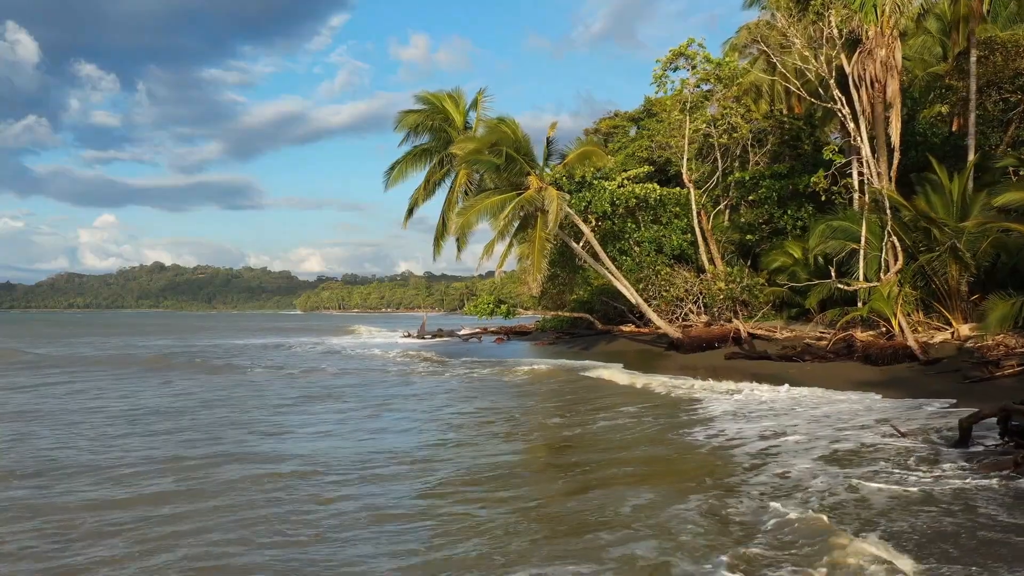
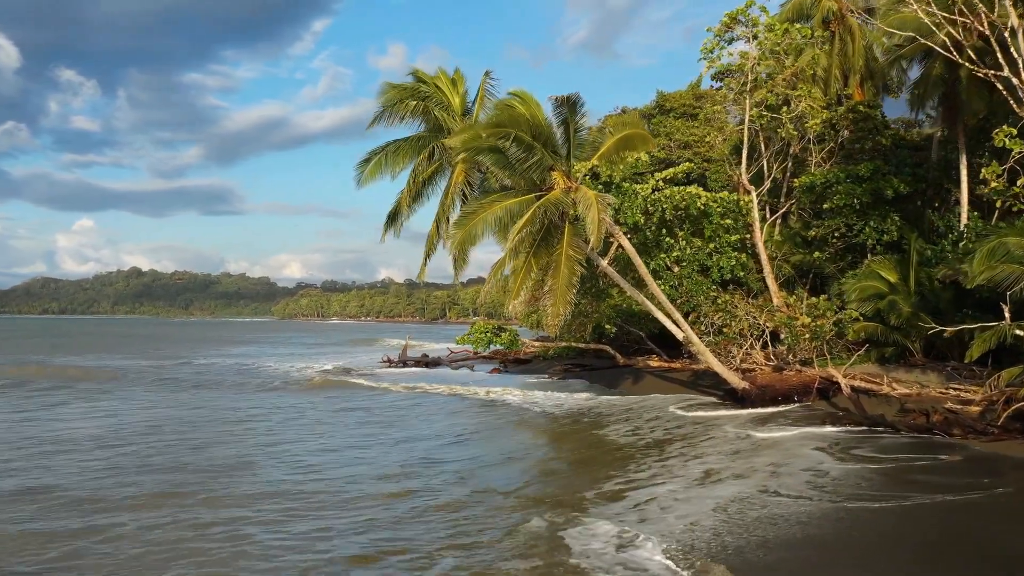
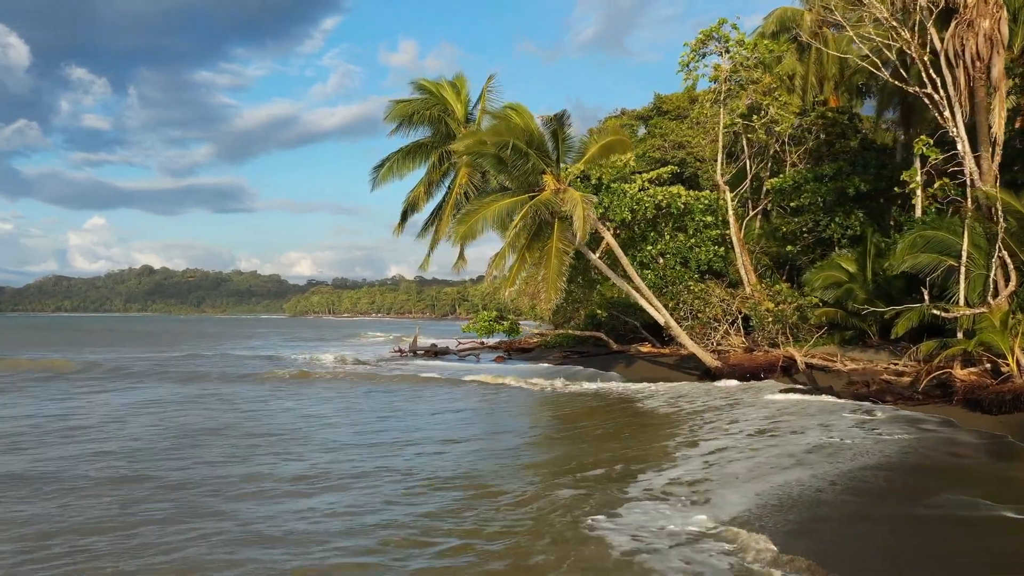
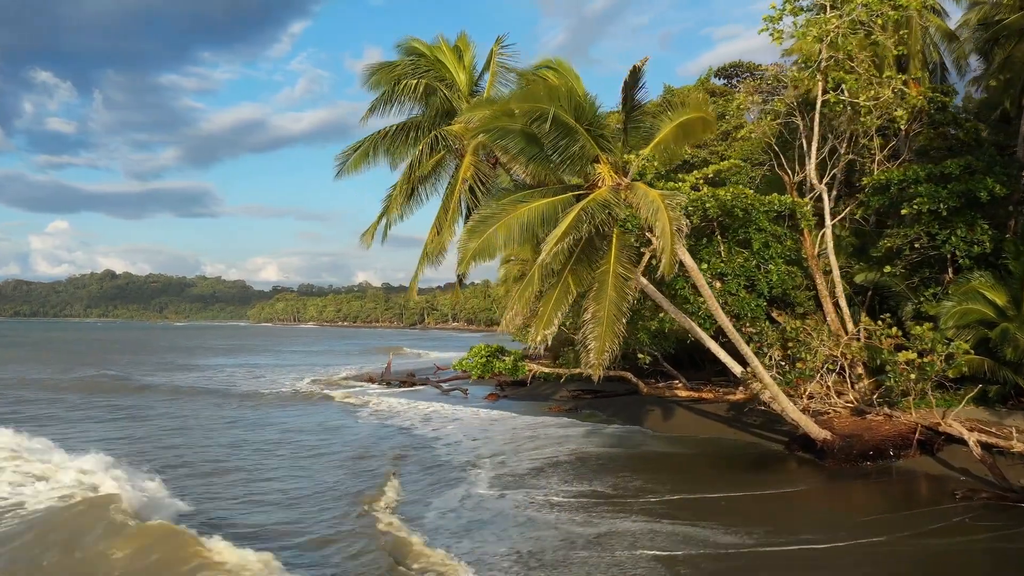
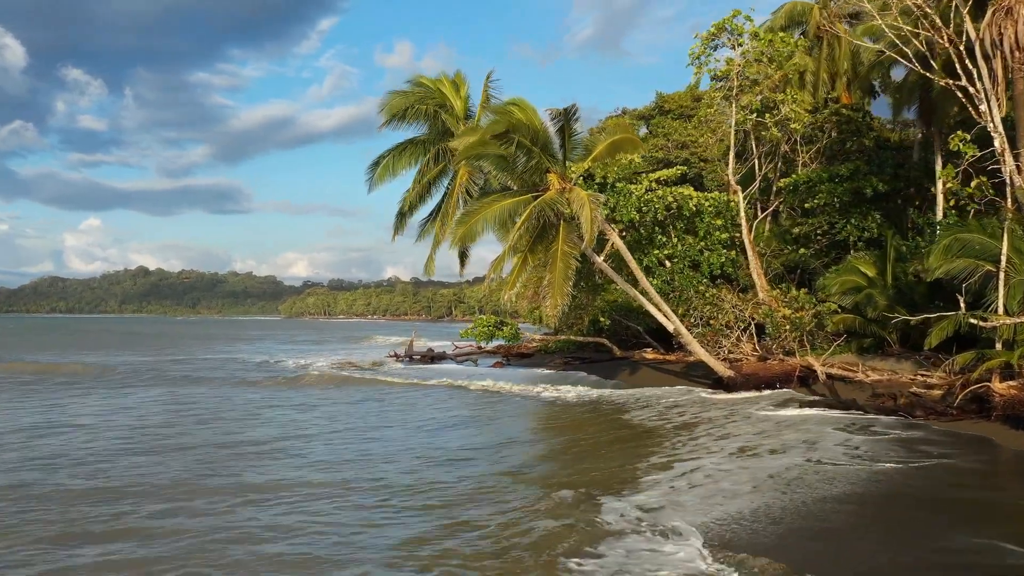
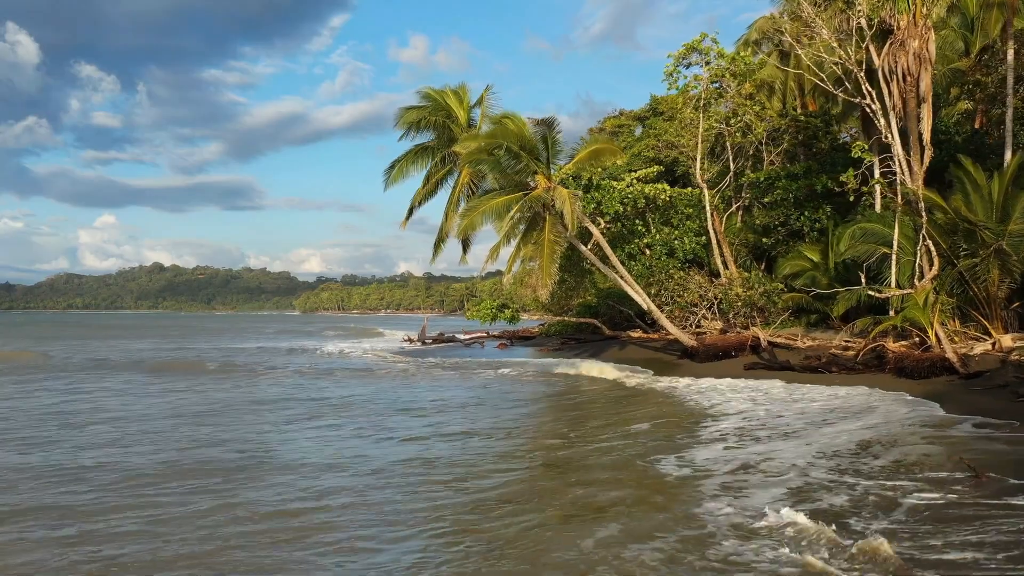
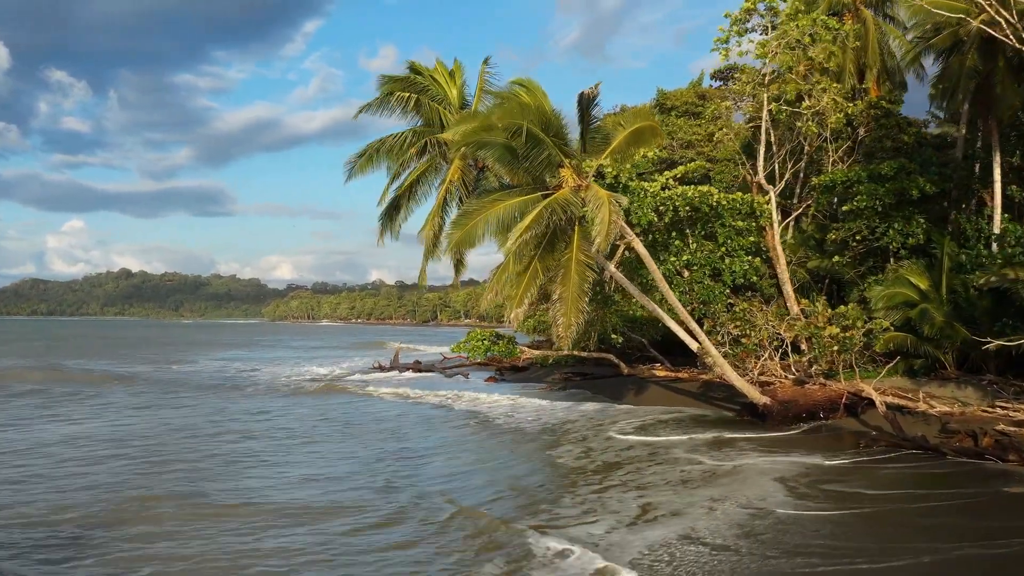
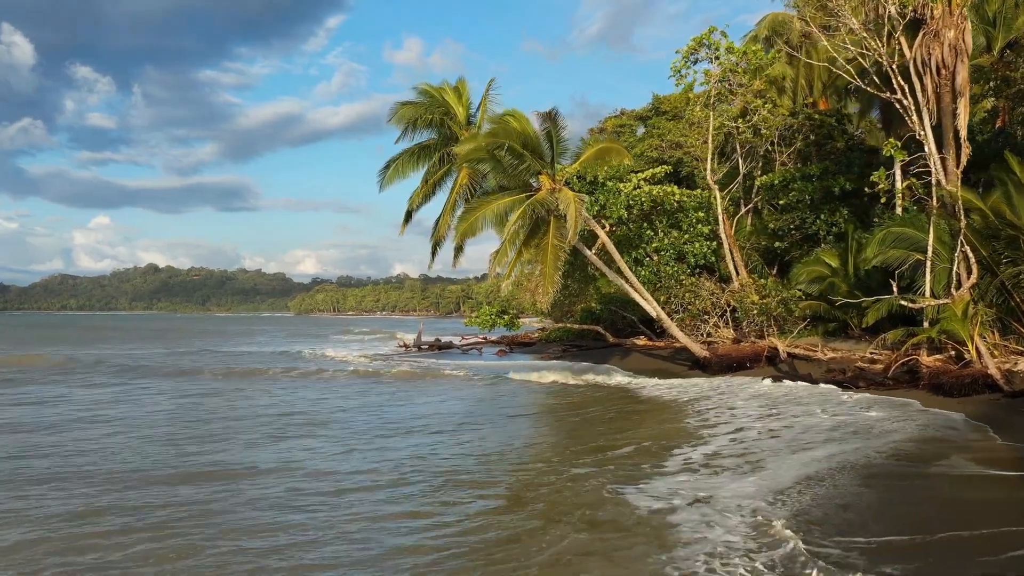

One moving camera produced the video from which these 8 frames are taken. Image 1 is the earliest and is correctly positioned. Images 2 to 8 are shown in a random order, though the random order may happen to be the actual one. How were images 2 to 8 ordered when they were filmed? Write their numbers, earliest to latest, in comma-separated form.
6, 8, 3, 5, 2, 7, 4
